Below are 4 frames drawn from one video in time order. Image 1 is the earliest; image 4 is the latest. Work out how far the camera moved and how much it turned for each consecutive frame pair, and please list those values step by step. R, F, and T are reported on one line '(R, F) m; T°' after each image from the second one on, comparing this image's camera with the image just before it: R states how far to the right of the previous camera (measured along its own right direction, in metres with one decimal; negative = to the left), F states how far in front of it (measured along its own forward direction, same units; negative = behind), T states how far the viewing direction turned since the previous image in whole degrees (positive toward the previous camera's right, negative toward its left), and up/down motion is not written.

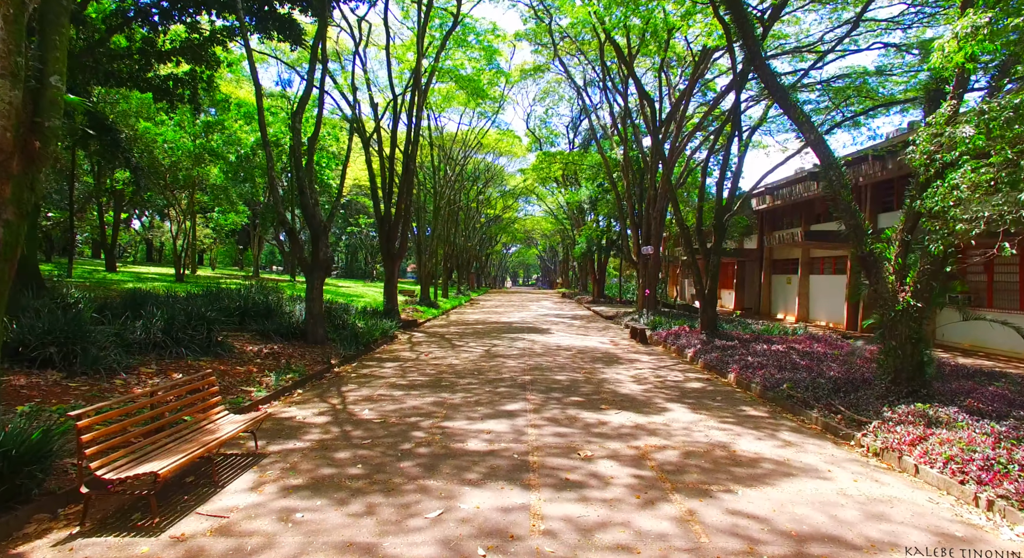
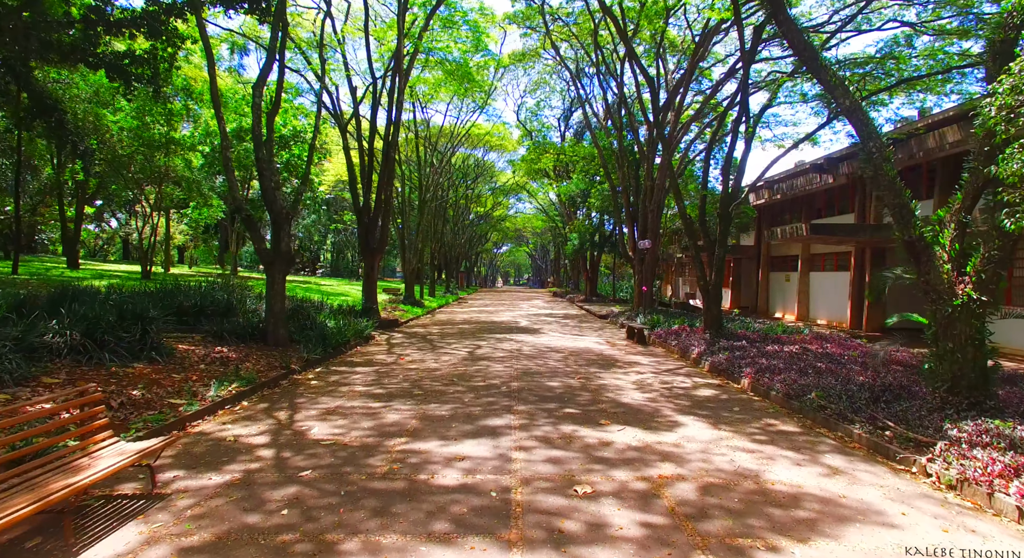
(+0.1, +1.0) m; +1°
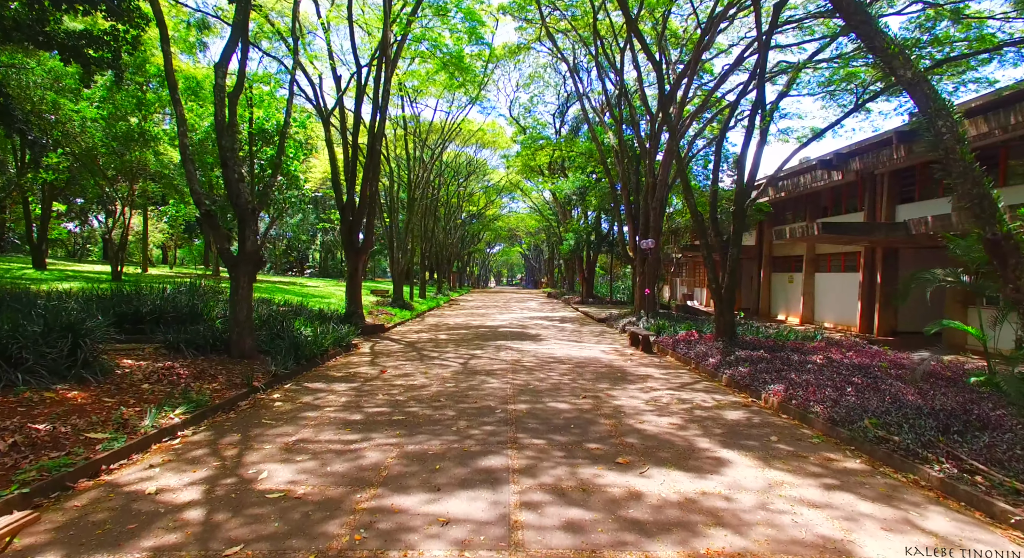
(-0.1, +0.9) m; +1°
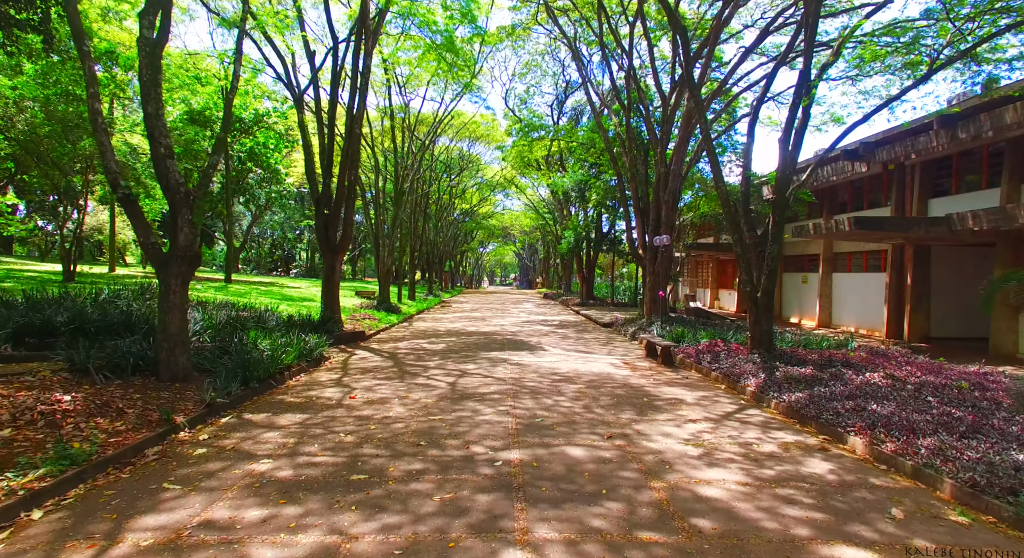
(-0.1, +1.5) m; +1°
